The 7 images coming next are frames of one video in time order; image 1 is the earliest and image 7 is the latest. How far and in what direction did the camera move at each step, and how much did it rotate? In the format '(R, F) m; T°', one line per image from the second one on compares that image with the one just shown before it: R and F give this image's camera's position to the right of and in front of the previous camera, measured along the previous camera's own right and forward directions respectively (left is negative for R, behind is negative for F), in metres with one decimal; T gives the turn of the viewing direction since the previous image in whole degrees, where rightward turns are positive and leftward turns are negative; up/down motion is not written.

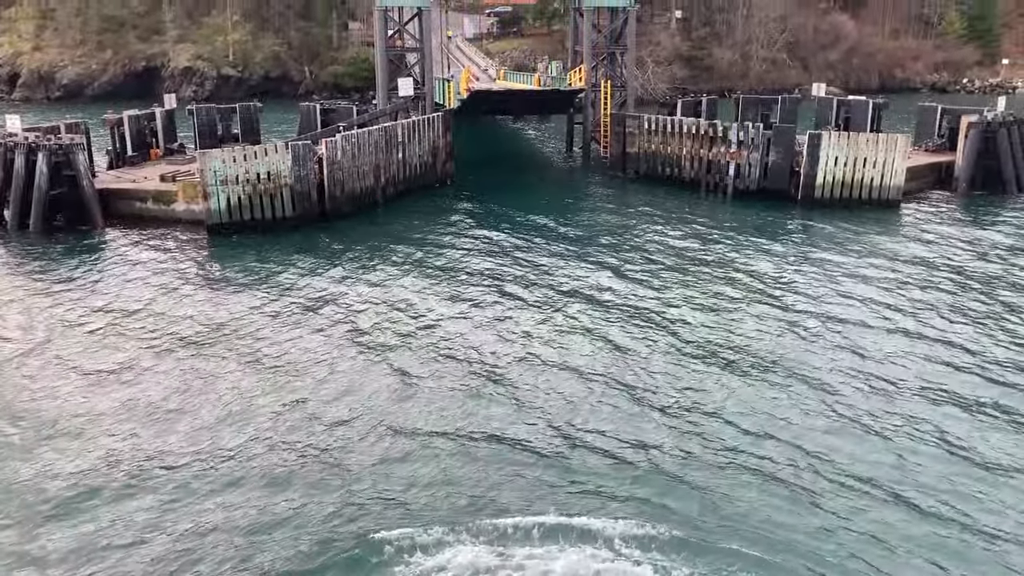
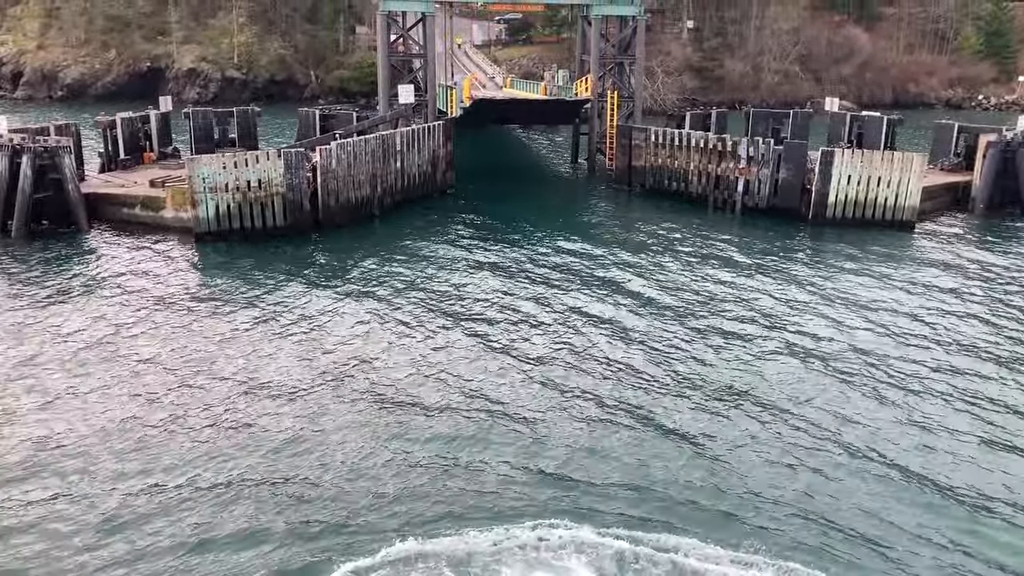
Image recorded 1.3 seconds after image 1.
(+0.2, +0.8) m; 0°
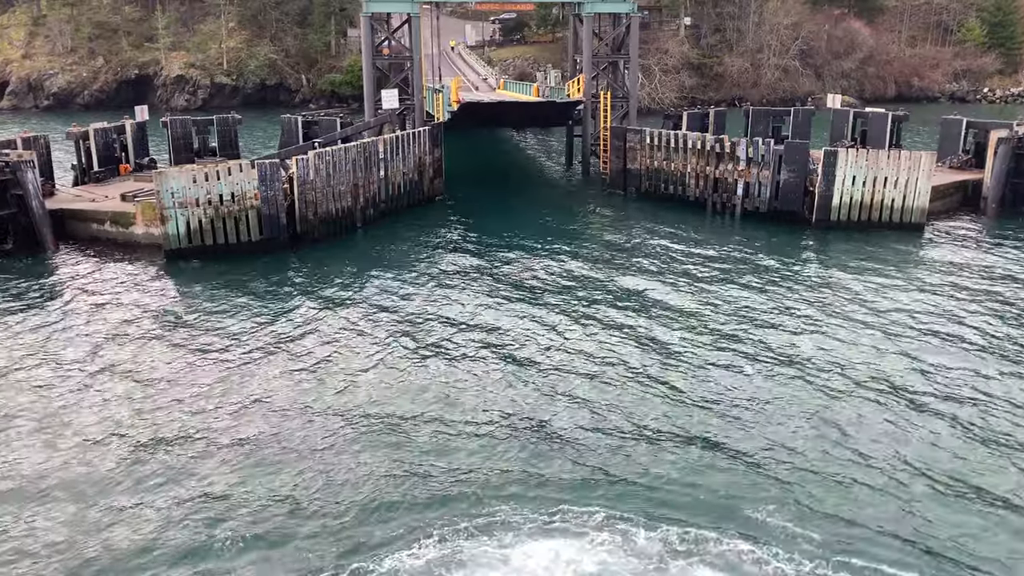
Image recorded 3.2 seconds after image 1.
(+0.4, +1.1) m; 0°
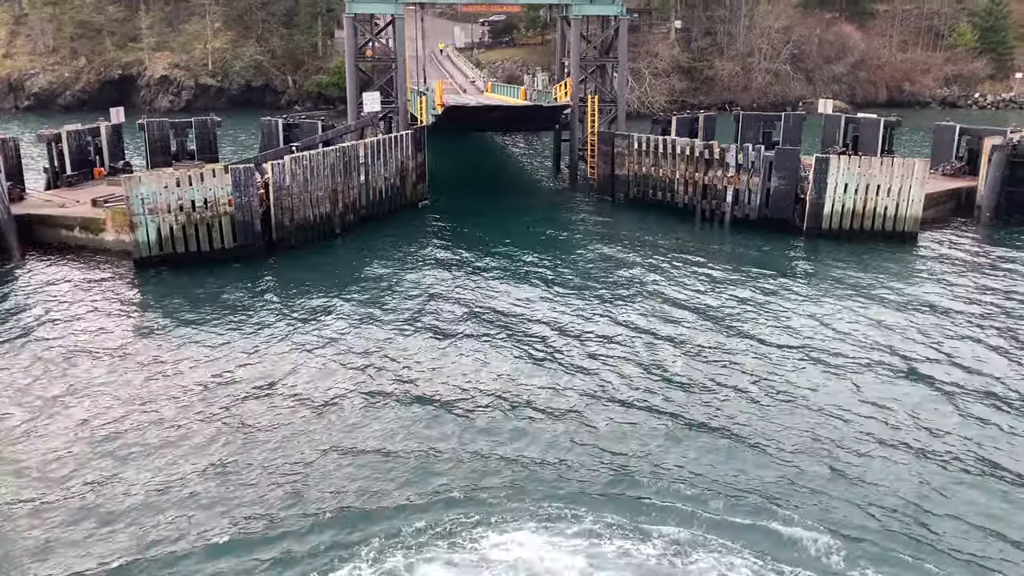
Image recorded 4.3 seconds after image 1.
(+0.2, +0.6) m; +1°
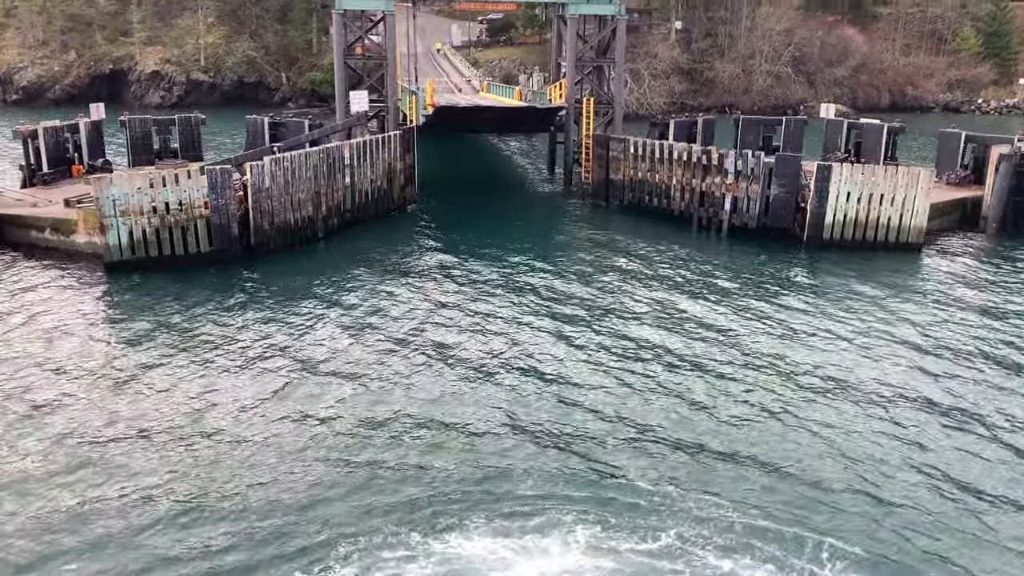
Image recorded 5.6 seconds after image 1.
(+0.2, +0.8) m; 0°
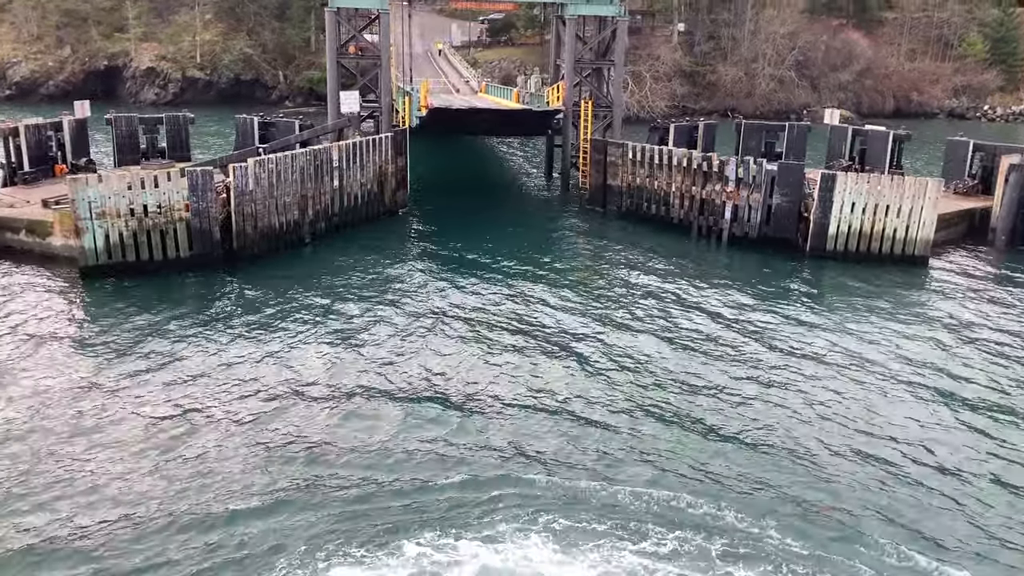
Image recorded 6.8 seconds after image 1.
(+0.2, +0.7) m; 0°
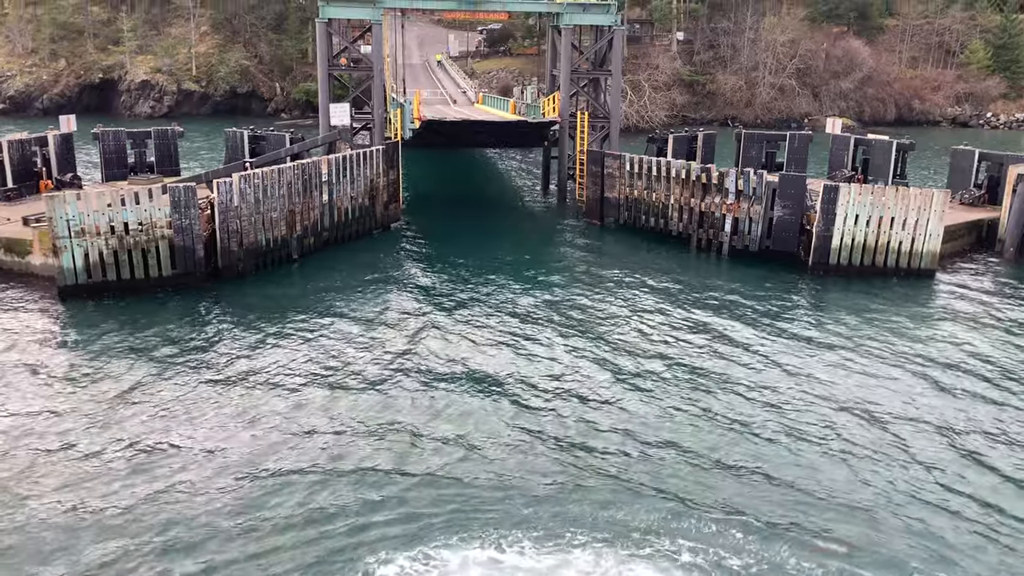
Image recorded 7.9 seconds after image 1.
(+0.2, +0.6) m; 0°
